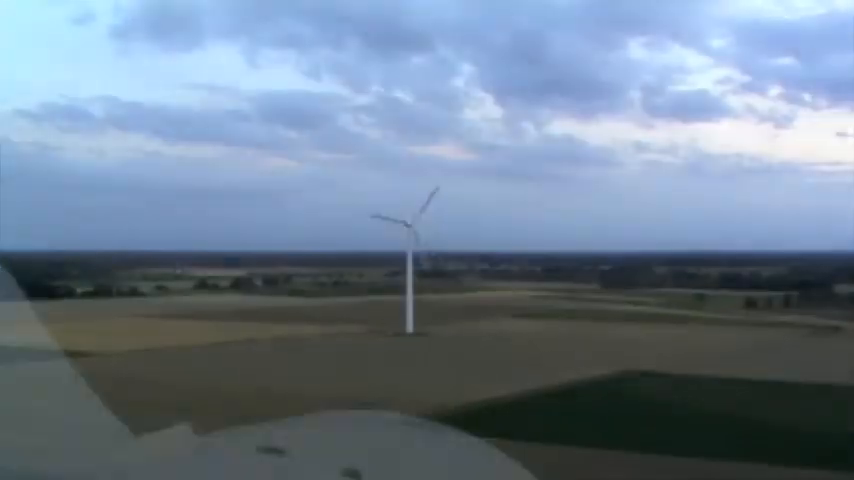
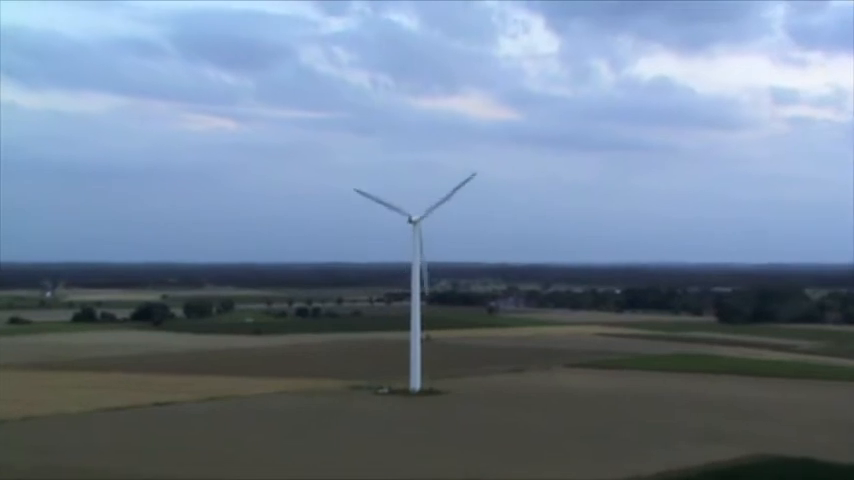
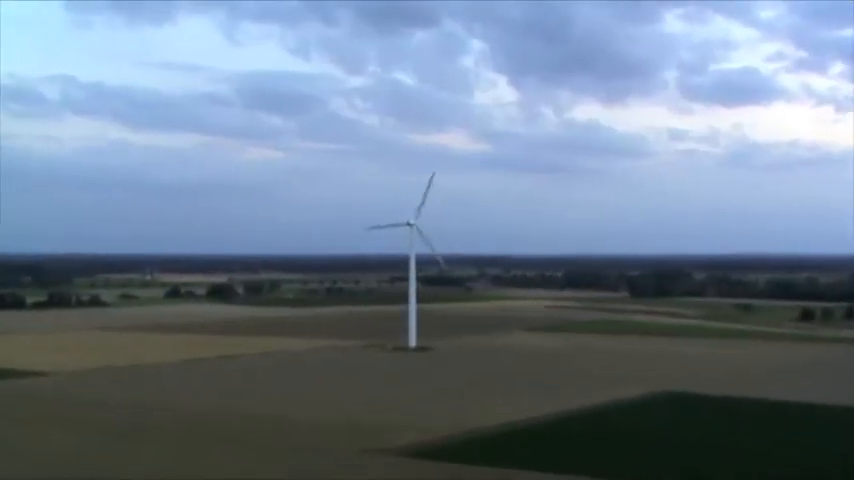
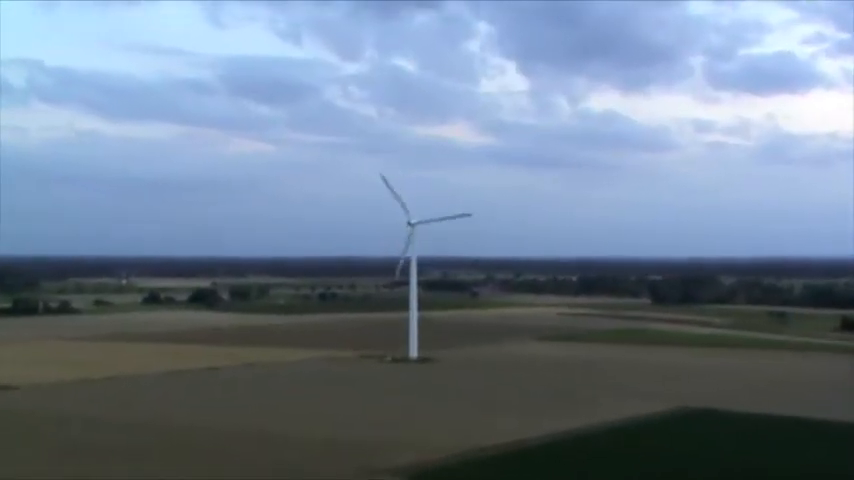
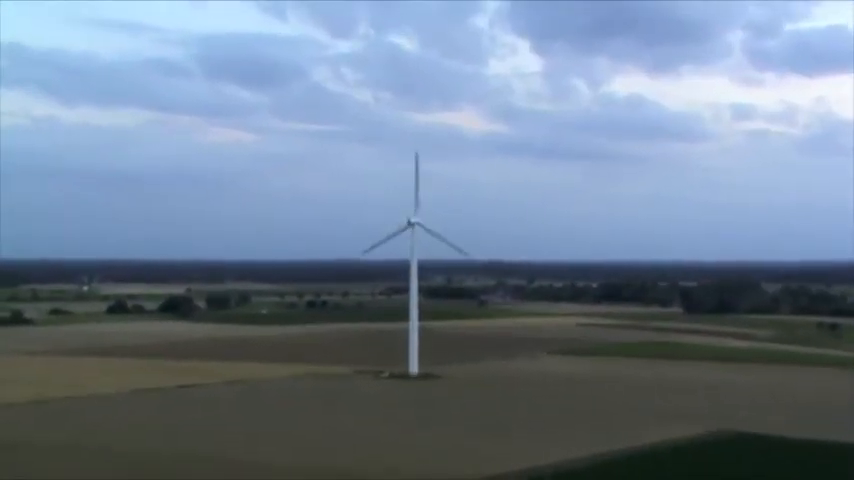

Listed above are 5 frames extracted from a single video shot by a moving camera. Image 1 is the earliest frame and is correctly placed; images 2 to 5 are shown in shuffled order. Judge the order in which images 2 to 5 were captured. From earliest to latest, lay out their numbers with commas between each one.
3, 4, 5, 2
